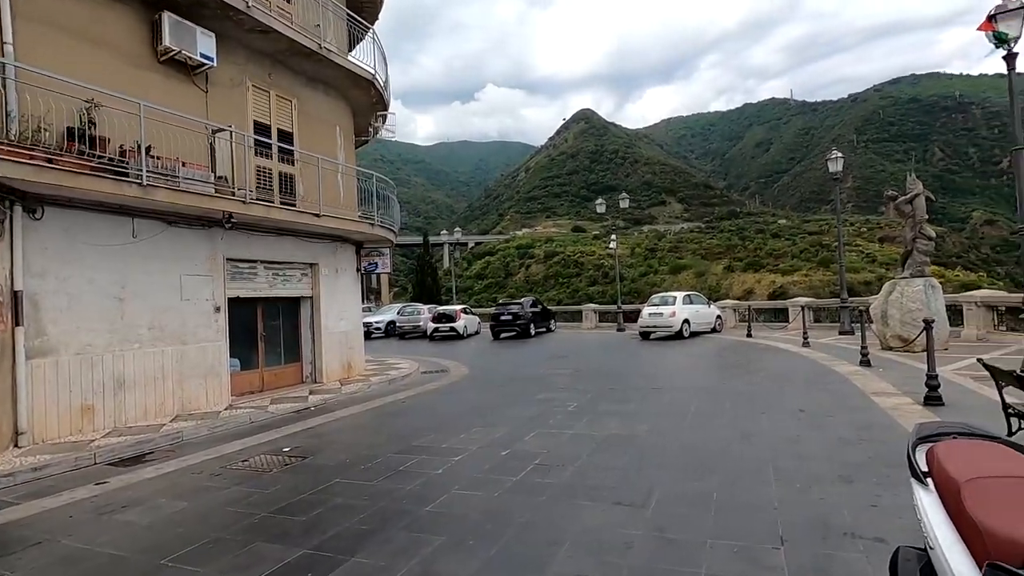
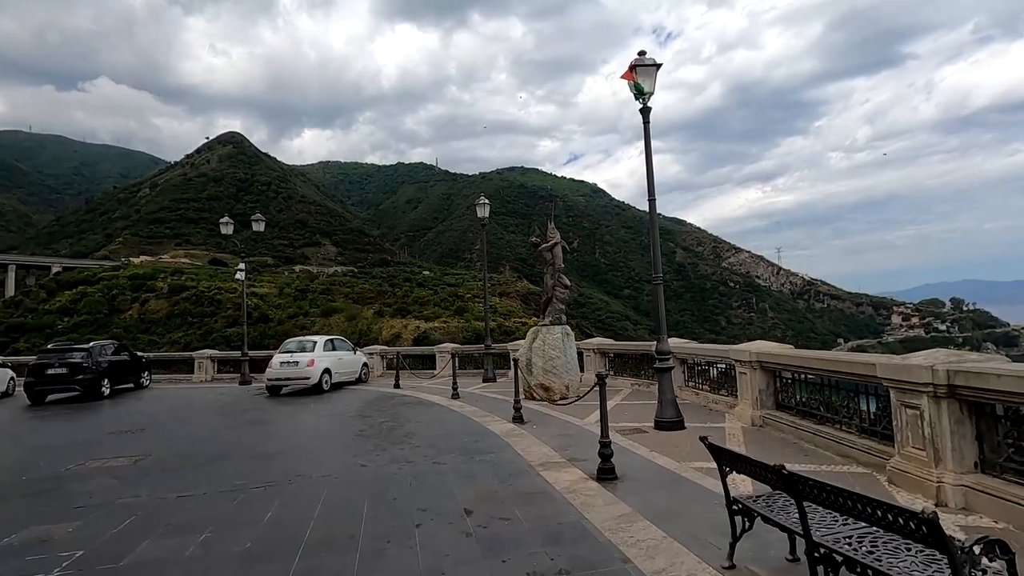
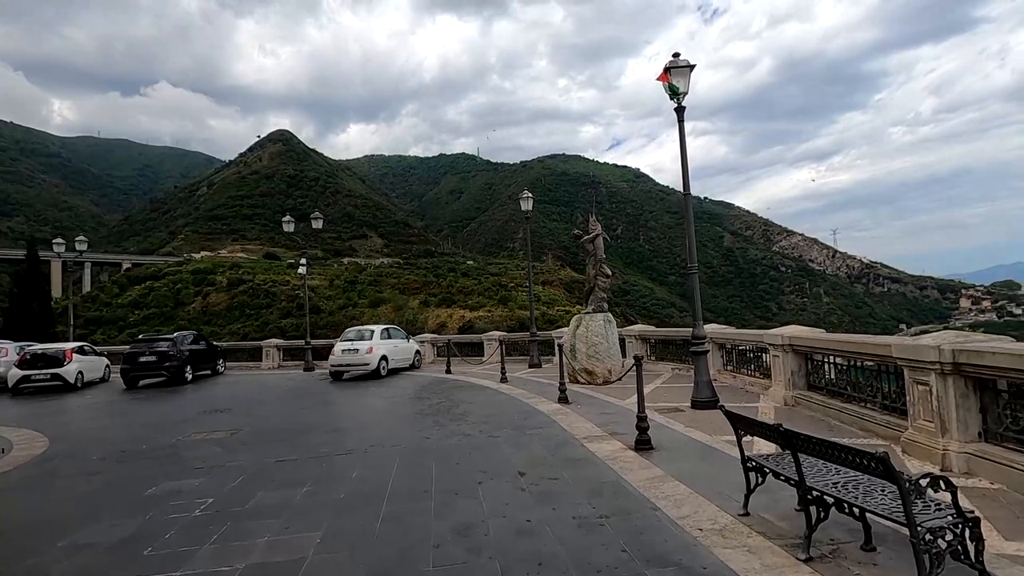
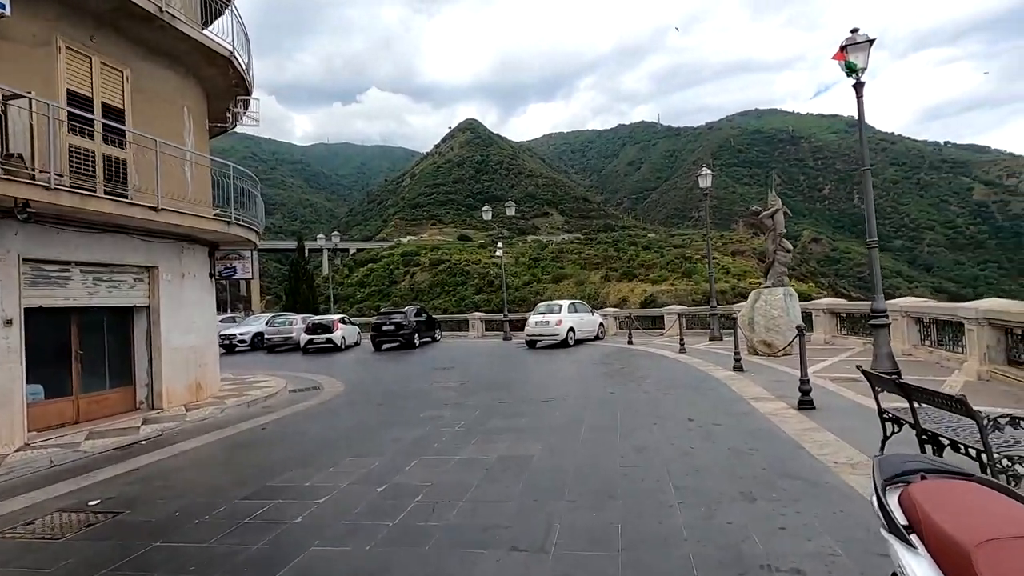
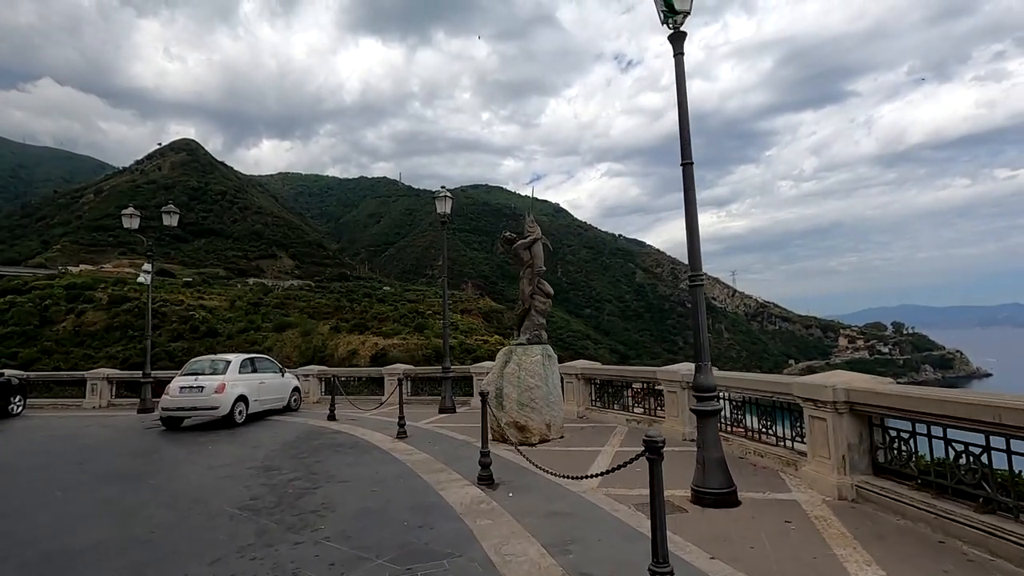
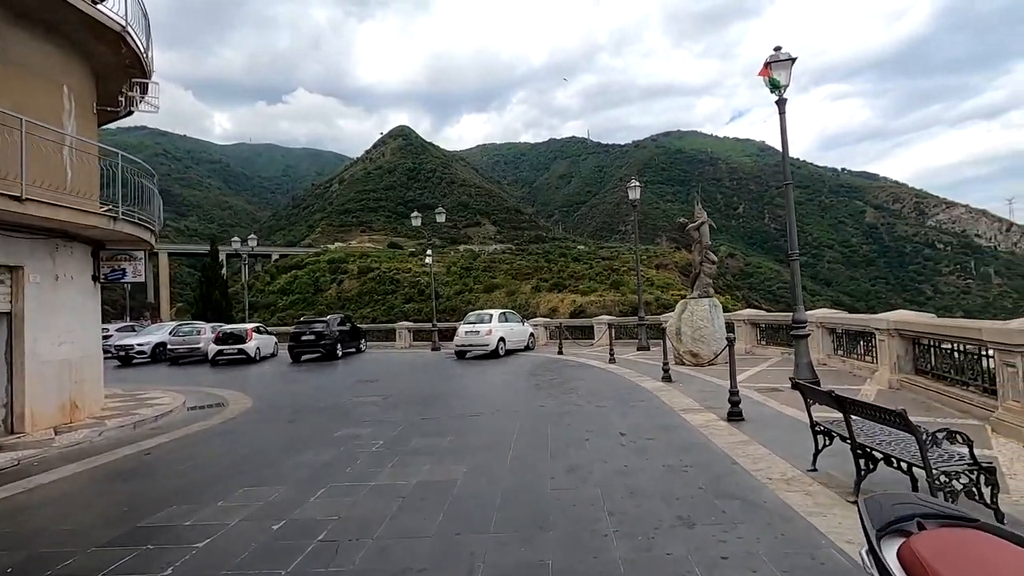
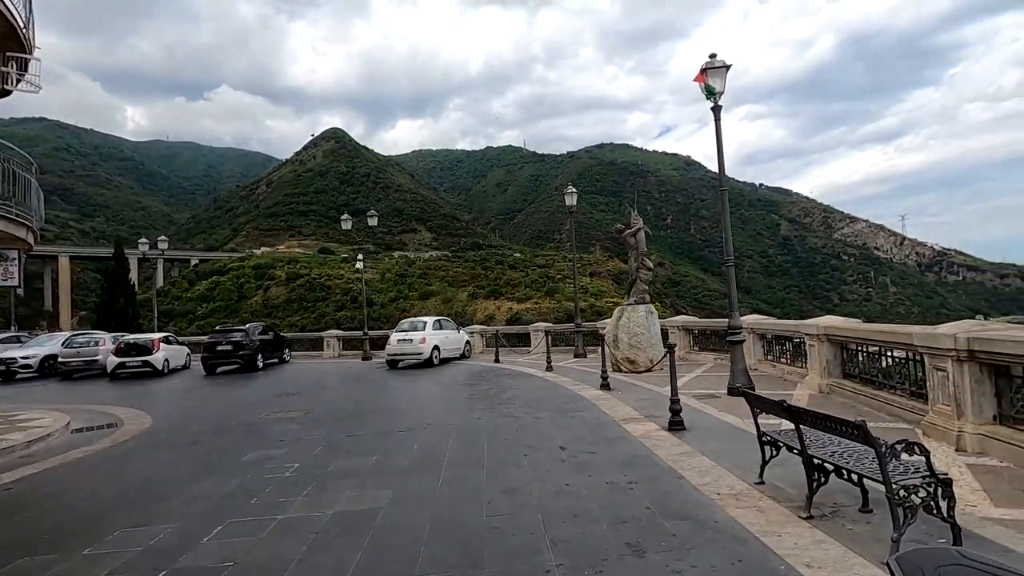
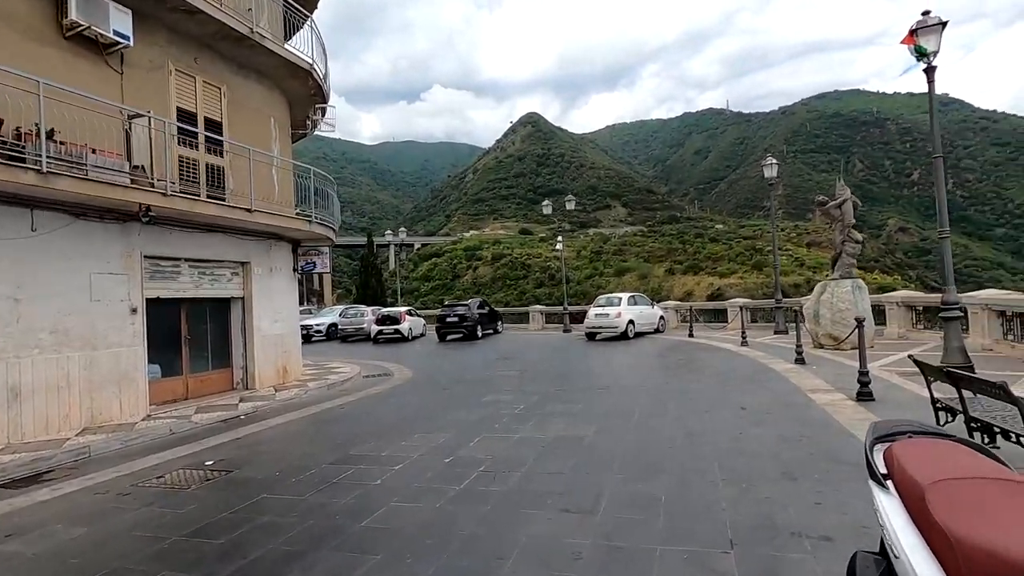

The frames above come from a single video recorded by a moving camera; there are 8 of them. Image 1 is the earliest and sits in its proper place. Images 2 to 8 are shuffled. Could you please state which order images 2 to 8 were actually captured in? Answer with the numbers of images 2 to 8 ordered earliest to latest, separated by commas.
8, 4, 6, 7, 3, 2, 5
